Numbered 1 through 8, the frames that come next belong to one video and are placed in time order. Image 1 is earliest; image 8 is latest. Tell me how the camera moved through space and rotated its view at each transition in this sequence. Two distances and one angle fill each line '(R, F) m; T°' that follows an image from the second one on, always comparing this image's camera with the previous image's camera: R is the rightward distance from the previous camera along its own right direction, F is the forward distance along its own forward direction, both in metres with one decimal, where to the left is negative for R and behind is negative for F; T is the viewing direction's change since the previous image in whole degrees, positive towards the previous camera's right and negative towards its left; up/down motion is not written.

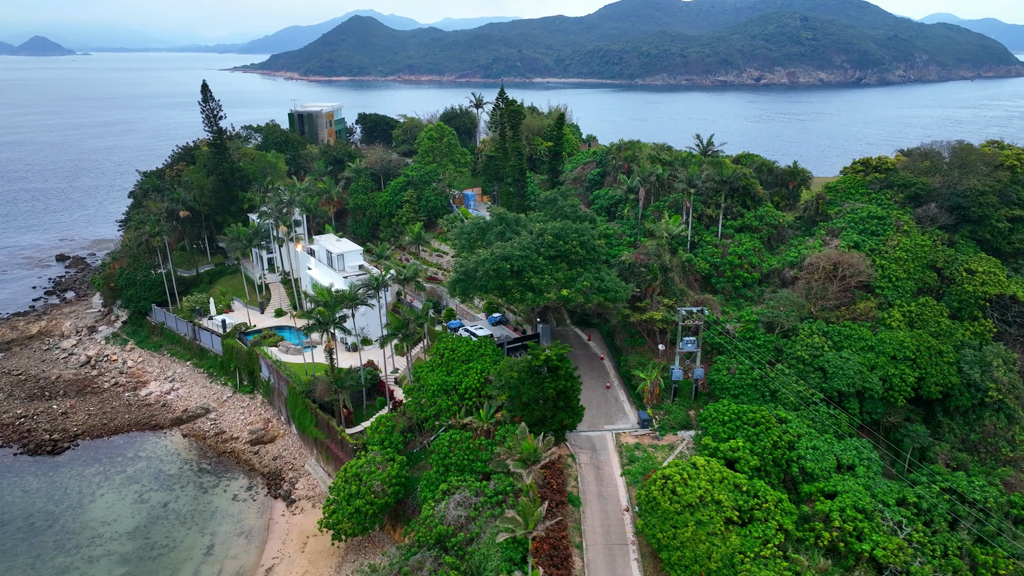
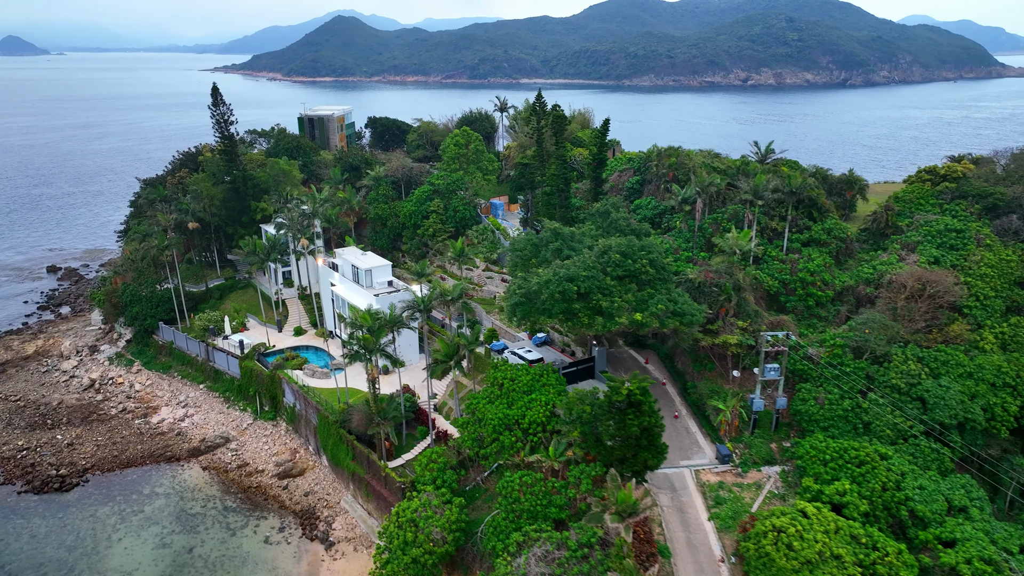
(-3.2, +2.7) m; +1°
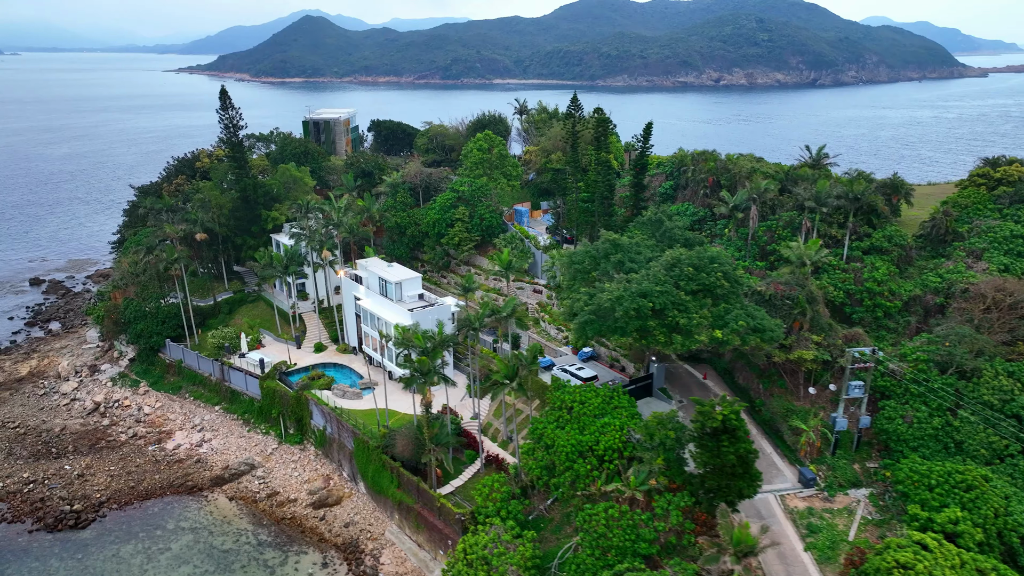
(-3.5, +1.9) m; +2°
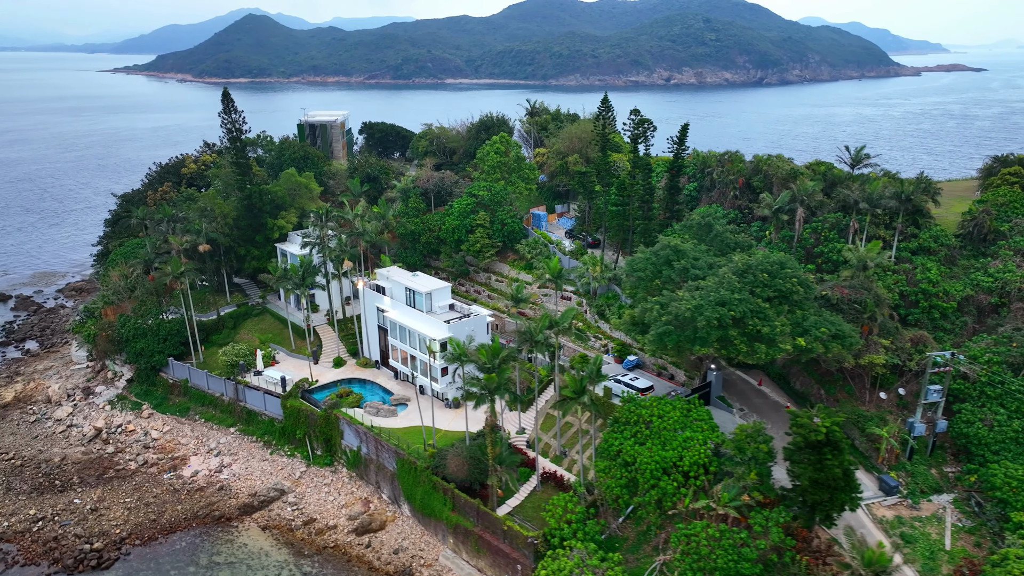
(-4.3, +1.4) m; +4°
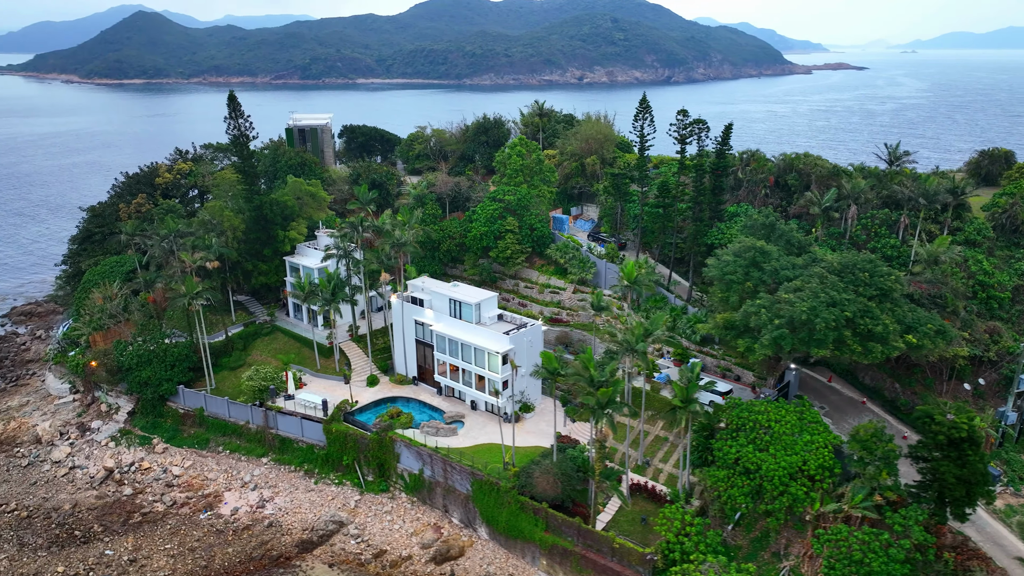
(-6.8, +1.6) m; +7°
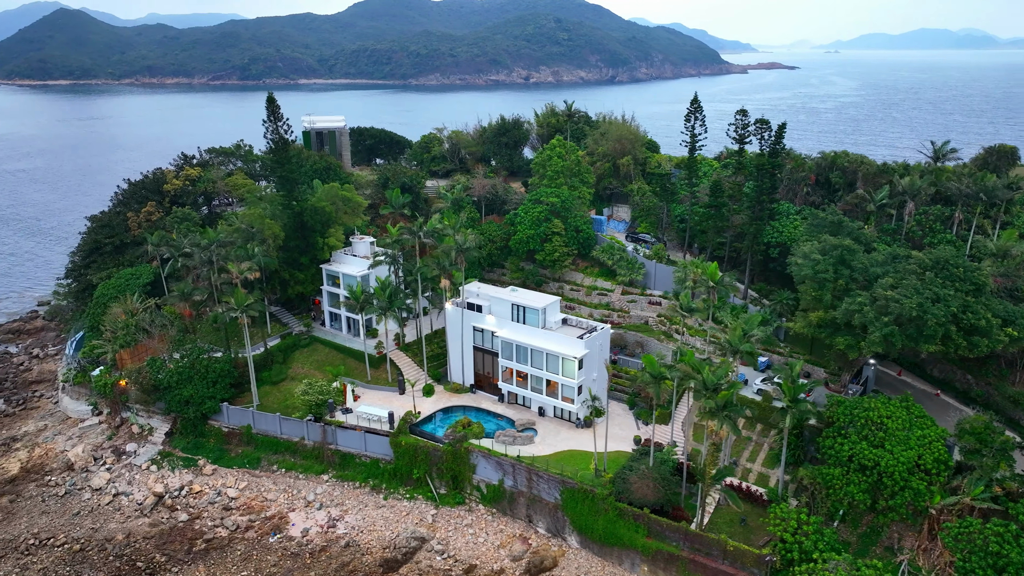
(-5.9, +0.8) m; +5°
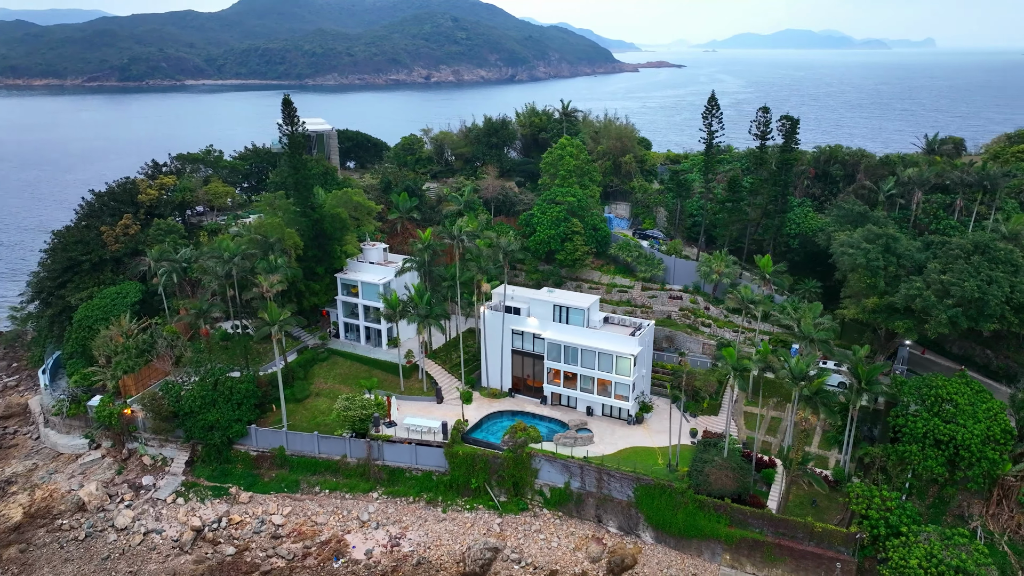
(-6.8, +0.8) m; +8°
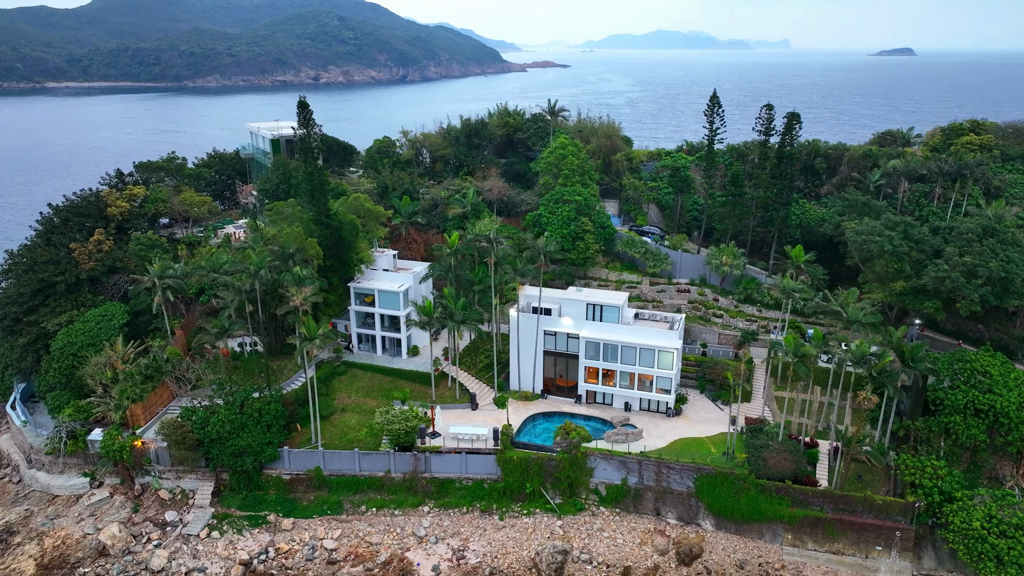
(-6.7, +0.8) m; +9°
